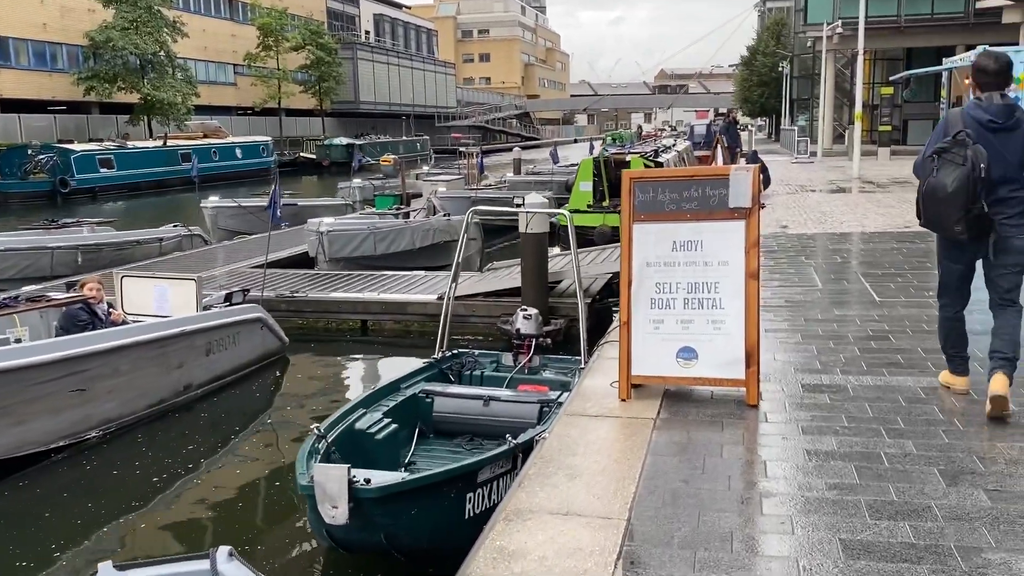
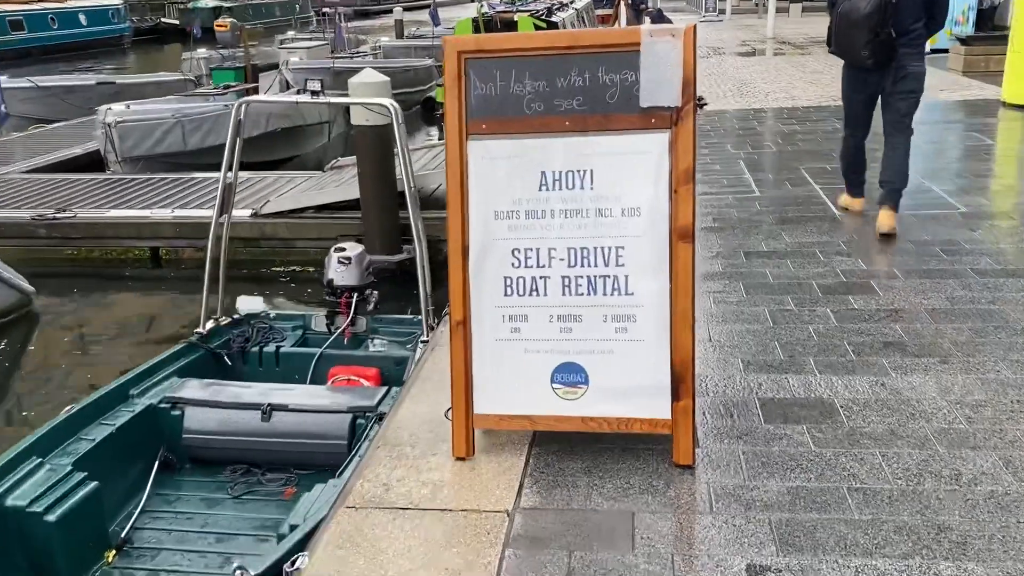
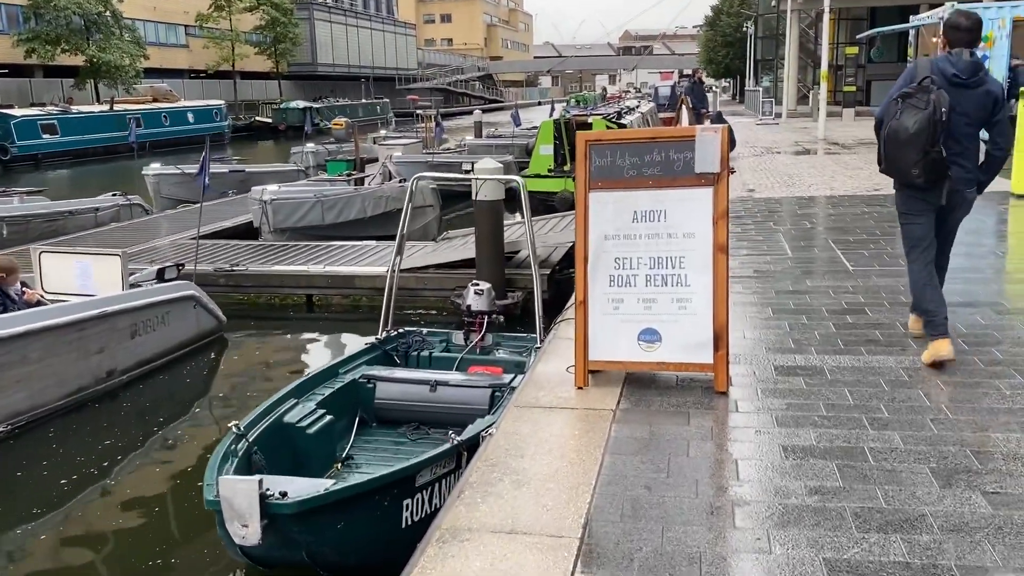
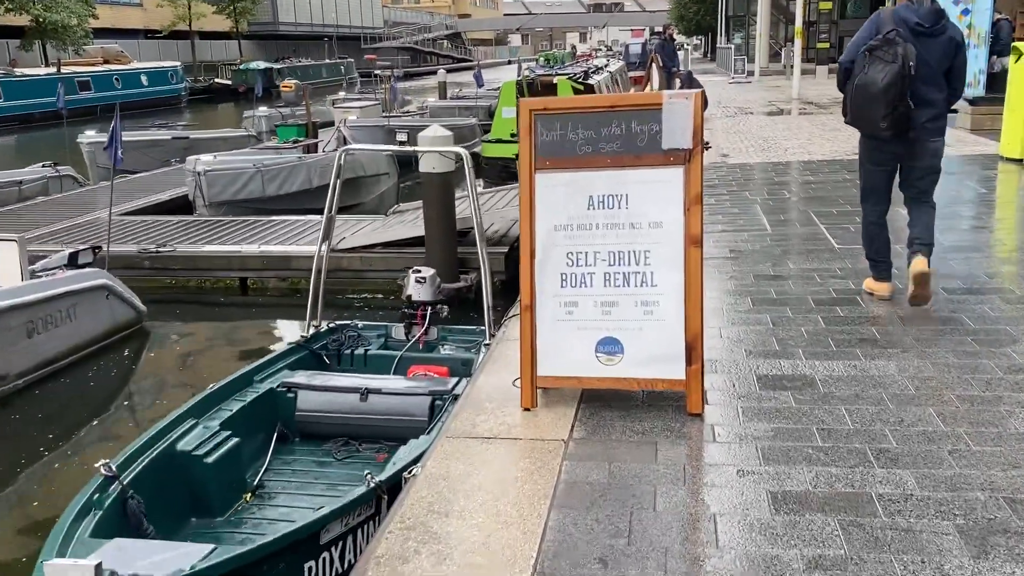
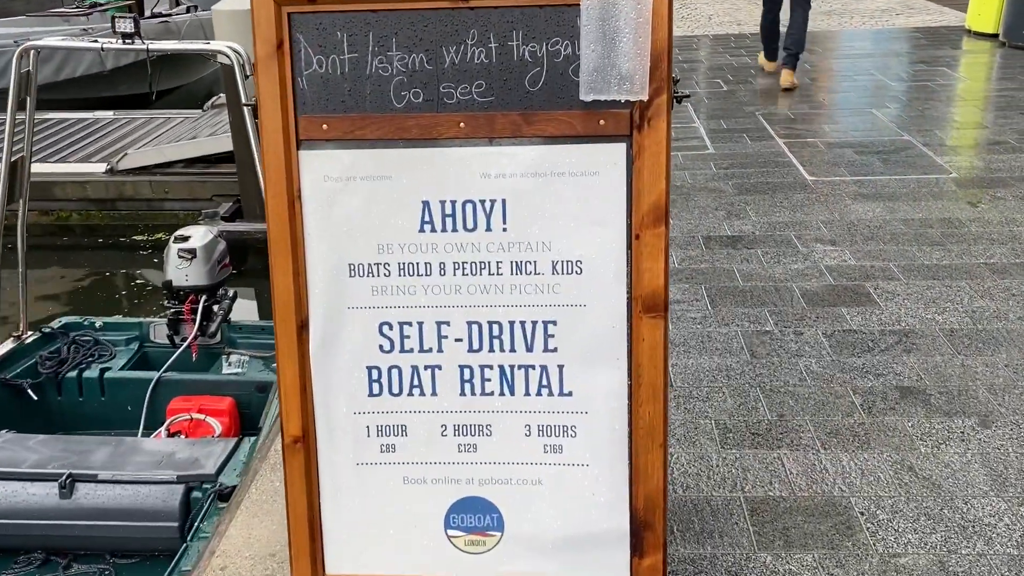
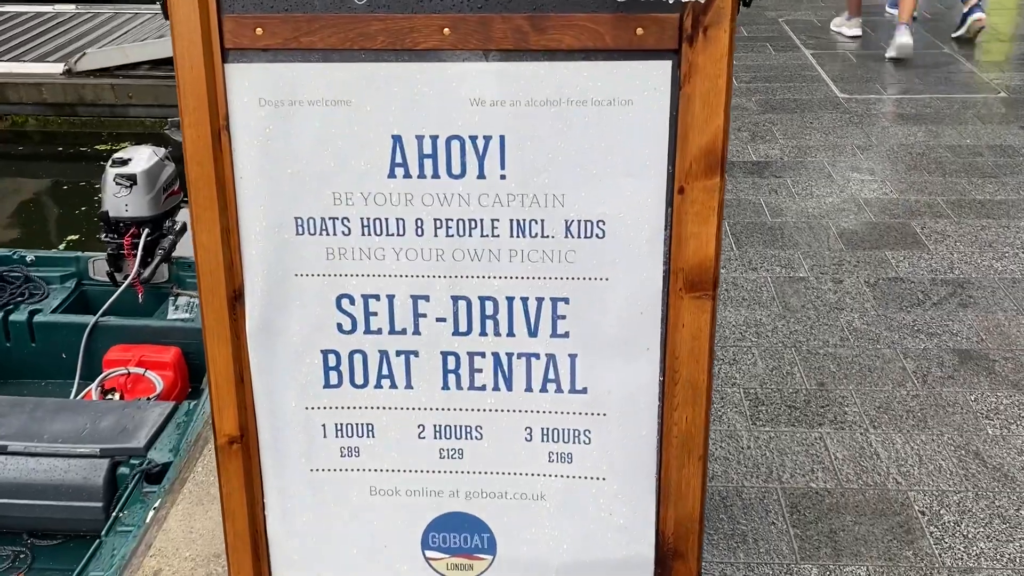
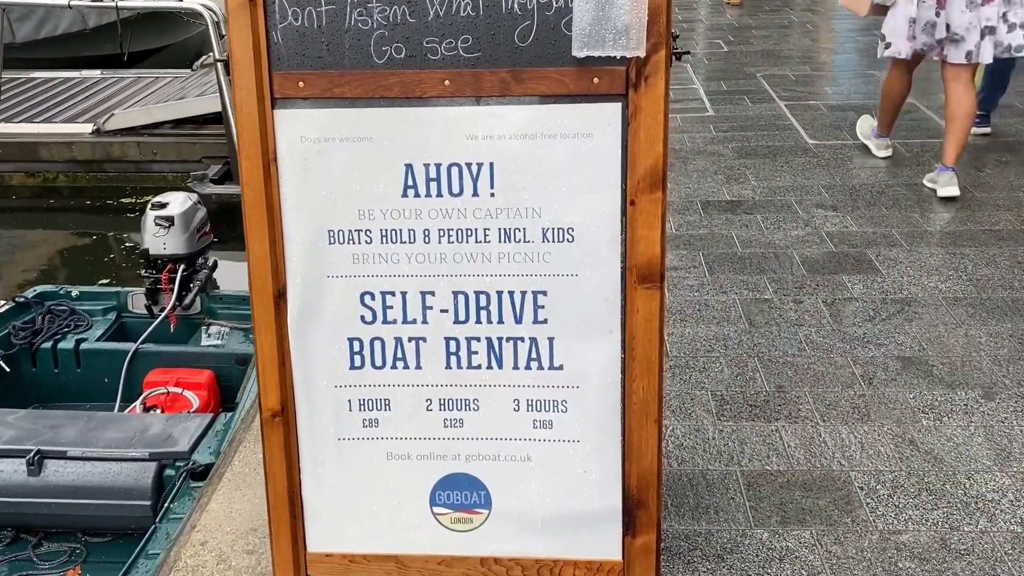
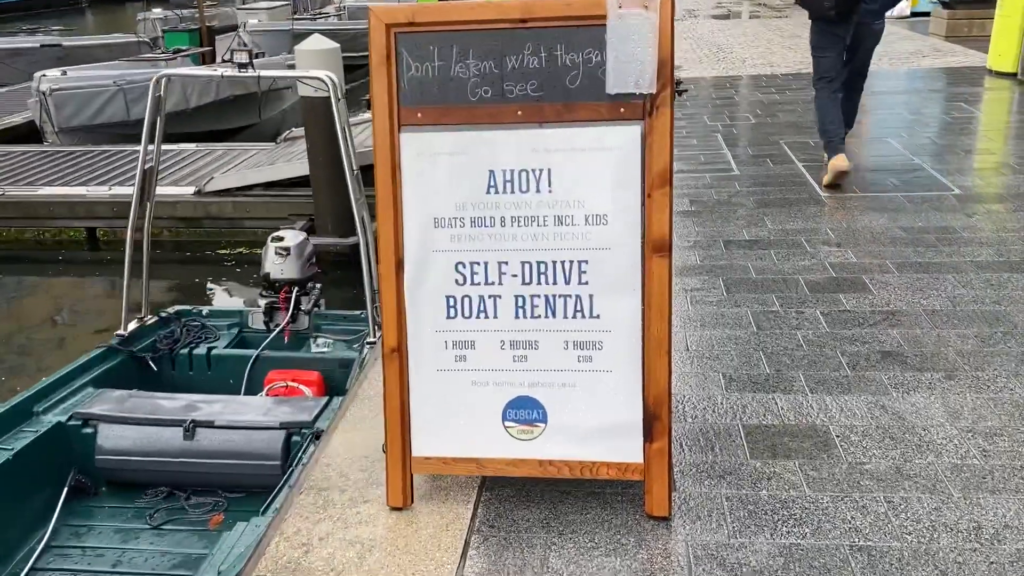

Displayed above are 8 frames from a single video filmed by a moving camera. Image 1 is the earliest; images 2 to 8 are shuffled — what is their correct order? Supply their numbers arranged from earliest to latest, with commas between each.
3, 4, 2, 8, 5, 7, 6
